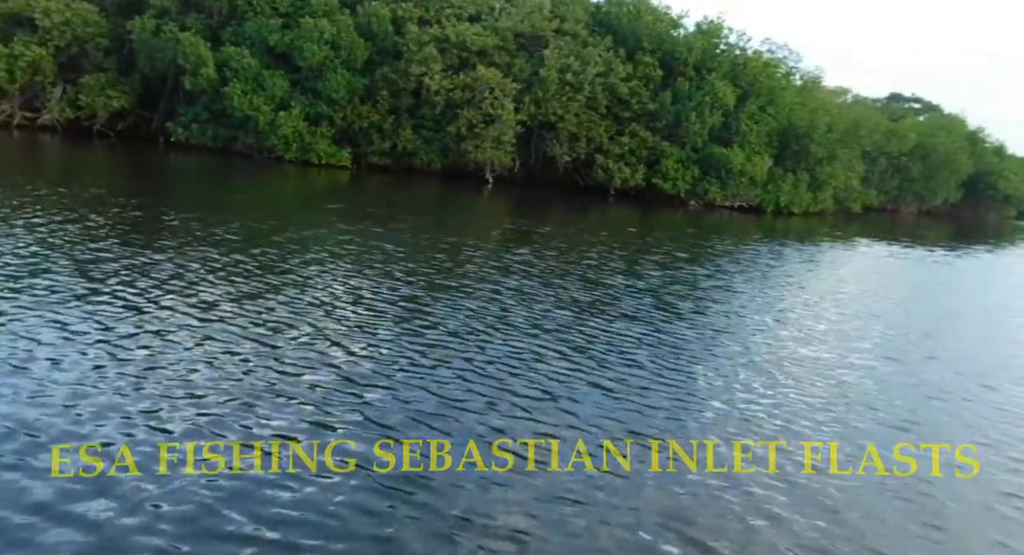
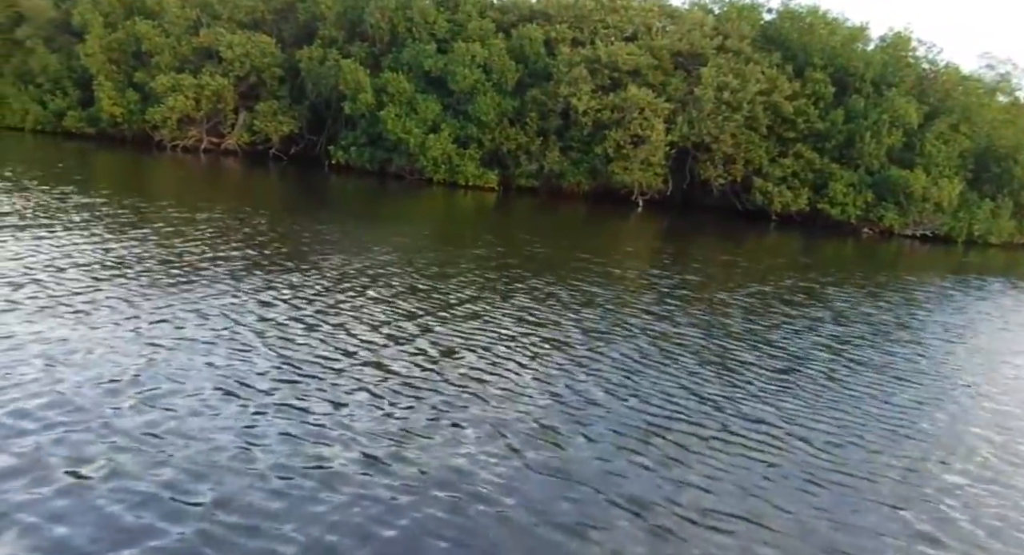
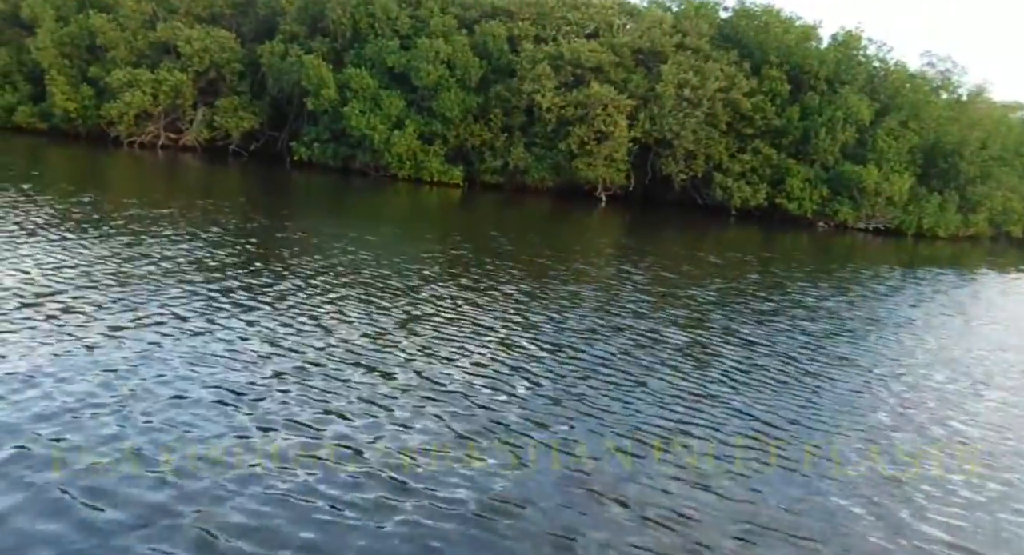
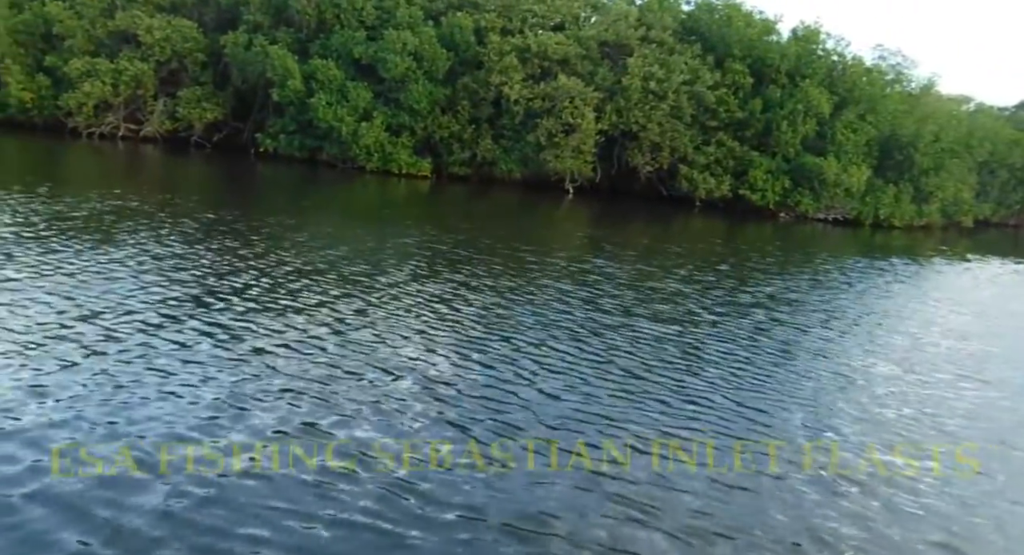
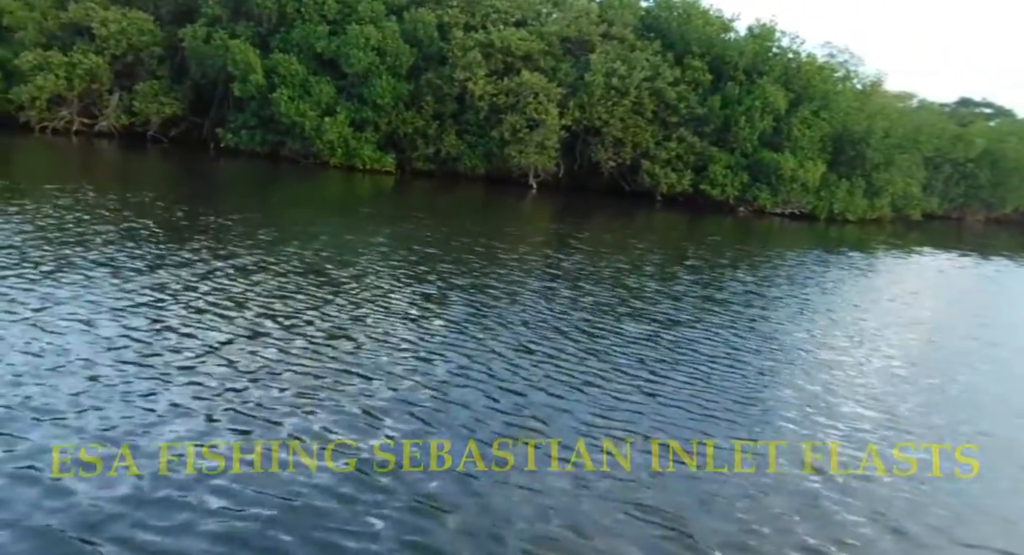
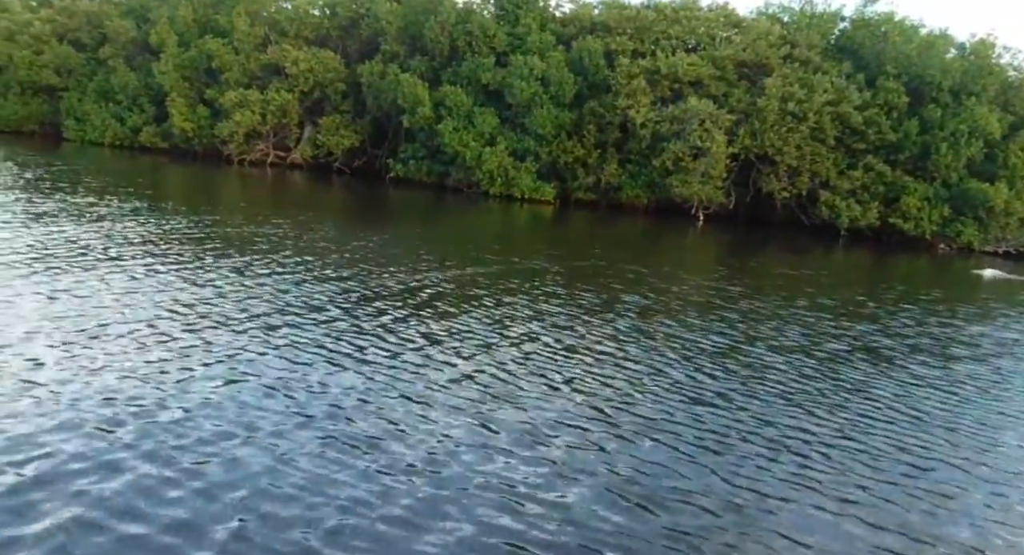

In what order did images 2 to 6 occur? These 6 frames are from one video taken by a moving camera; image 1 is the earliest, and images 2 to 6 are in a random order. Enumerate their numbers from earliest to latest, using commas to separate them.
5, 4, 3, 2, 6
